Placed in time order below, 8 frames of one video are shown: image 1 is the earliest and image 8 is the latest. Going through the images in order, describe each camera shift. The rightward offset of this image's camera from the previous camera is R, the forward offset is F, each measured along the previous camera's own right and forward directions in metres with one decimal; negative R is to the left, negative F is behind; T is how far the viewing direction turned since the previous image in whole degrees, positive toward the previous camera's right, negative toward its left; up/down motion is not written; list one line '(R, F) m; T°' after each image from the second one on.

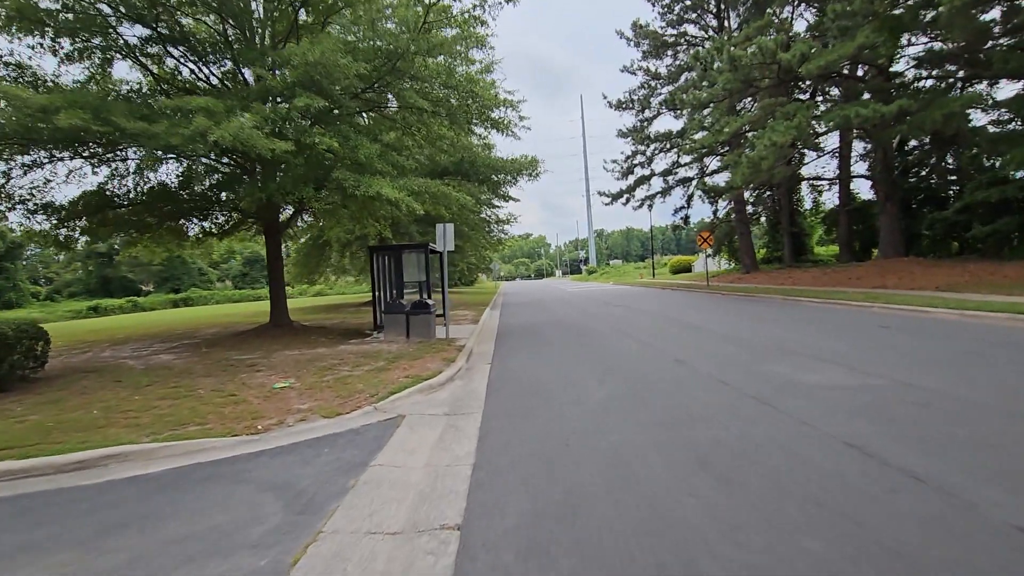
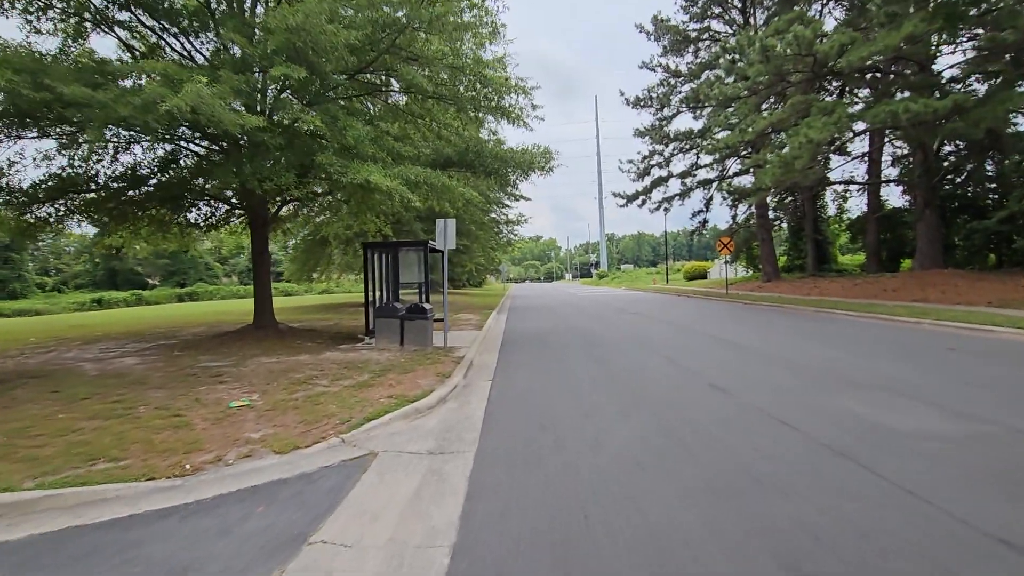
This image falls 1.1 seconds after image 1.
(0.0, +1.5) m; -1°
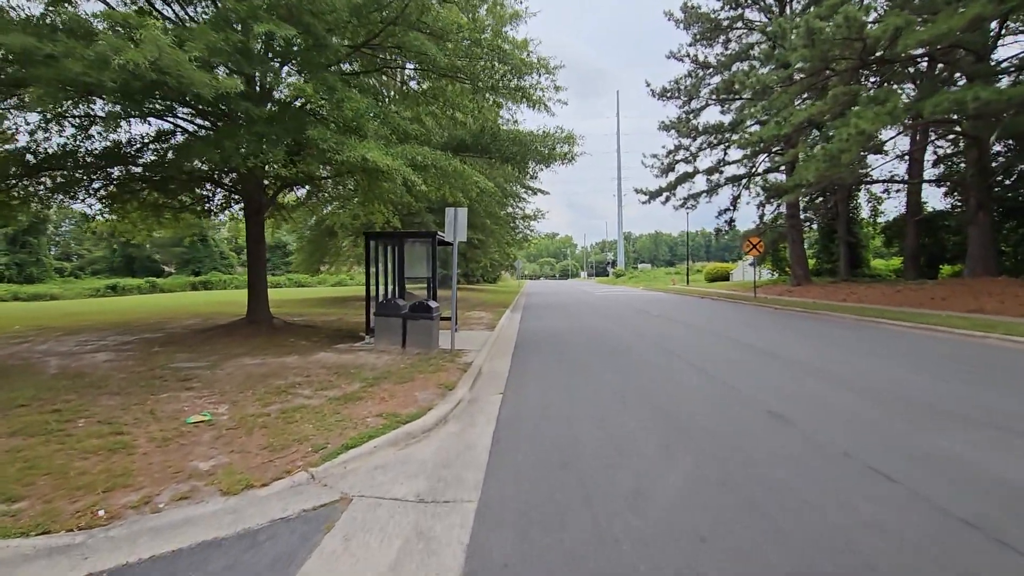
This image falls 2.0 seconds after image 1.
(0.0, +1.3) m; -2°
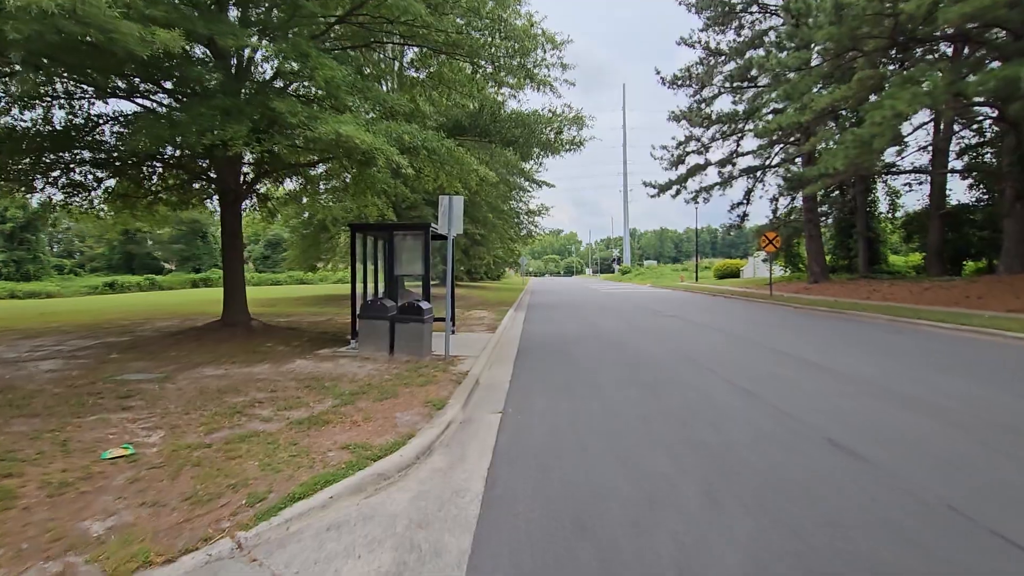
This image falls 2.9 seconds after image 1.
(+0.1, +1.3) m; 0°
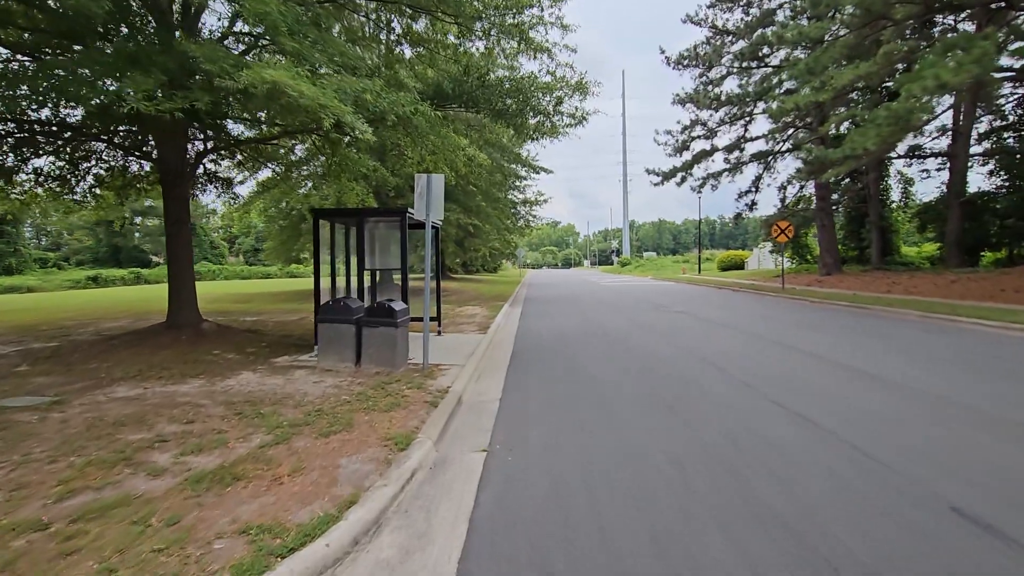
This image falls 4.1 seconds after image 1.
(+0.1, +1.7) m; 0°
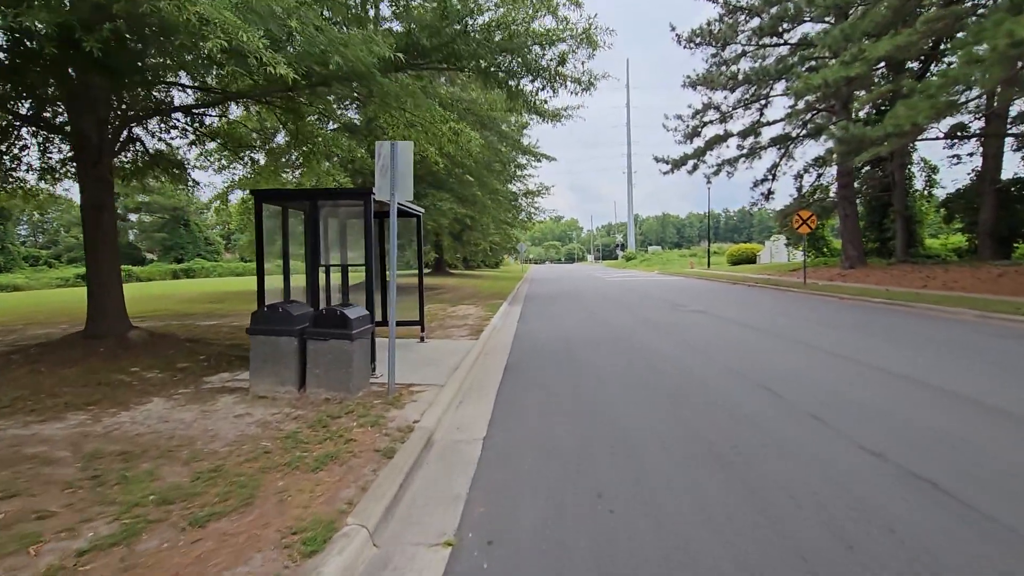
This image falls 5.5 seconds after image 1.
(+0.2, +1.9) m; 0°
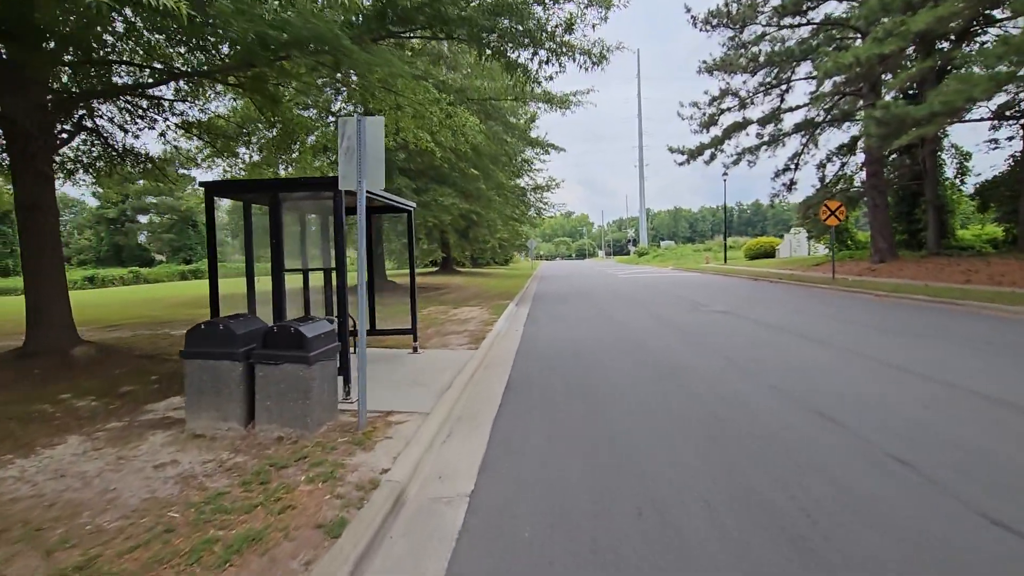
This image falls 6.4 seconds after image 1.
(+0.1, +1.3) m; -1°
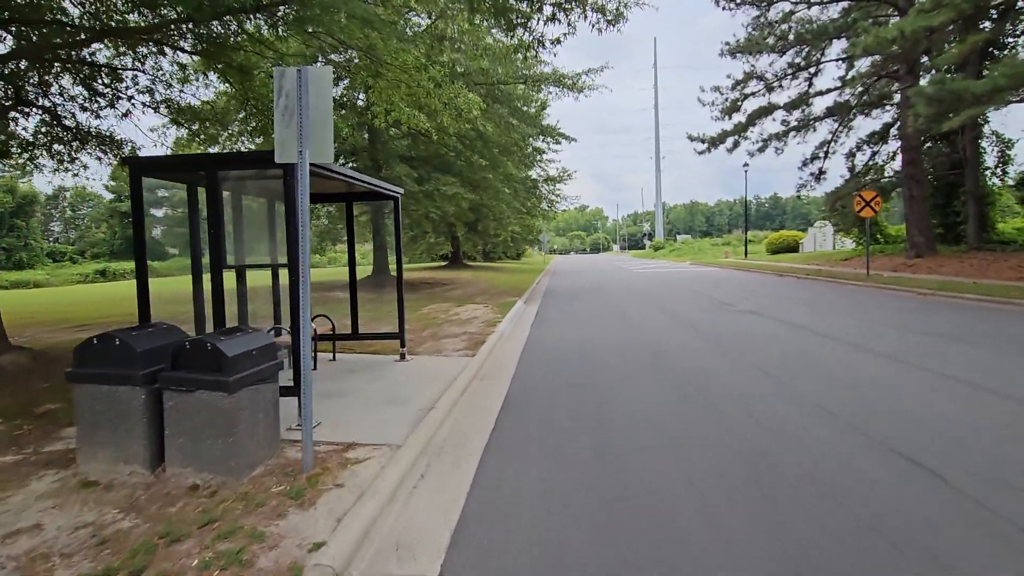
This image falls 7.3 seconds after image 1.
(+0.2, +1.2) m; -2°
